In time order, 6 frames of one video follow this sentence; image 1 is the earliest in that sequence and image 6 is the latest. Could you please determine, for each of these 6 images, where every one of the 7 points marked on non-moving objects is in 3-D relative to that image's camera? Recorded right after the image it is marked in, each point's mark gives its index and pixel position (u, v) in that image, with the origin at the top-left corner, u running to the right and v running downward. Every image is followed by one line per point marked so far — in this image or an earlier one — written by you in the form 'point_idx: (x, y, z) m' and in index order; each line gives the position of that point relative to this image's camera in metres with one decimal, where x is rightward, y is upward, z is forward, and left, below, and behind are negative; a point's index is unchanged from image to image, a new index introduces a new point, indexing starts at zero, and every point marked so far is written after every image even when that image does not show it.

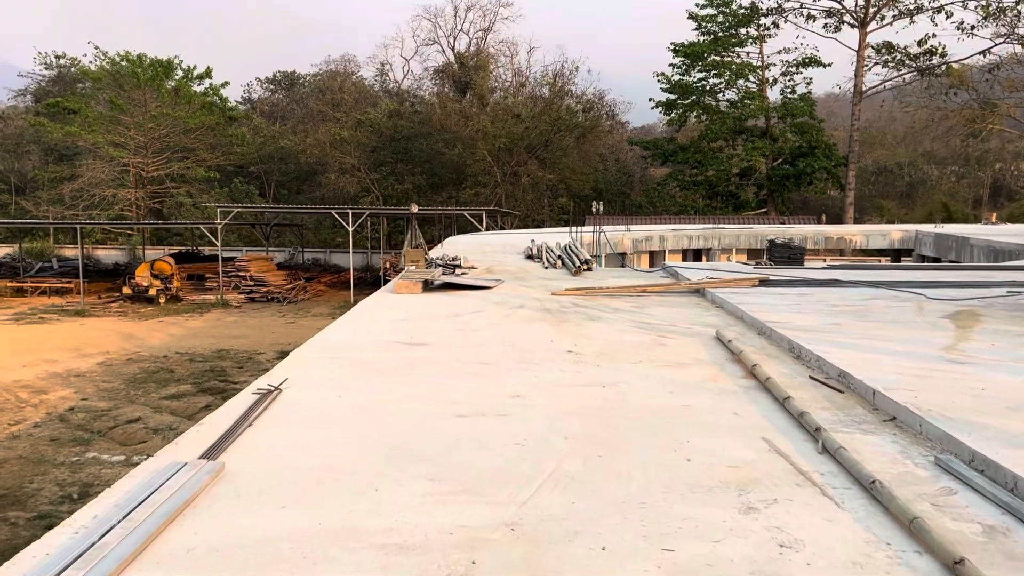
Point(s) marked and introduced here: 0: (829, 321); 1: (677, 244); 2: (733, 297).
0: (+1.9, -0.2, +5.2) m
1: (+2.9, +0.8, +16.0) m
2: (+1.6, -0.1, +6.4) m
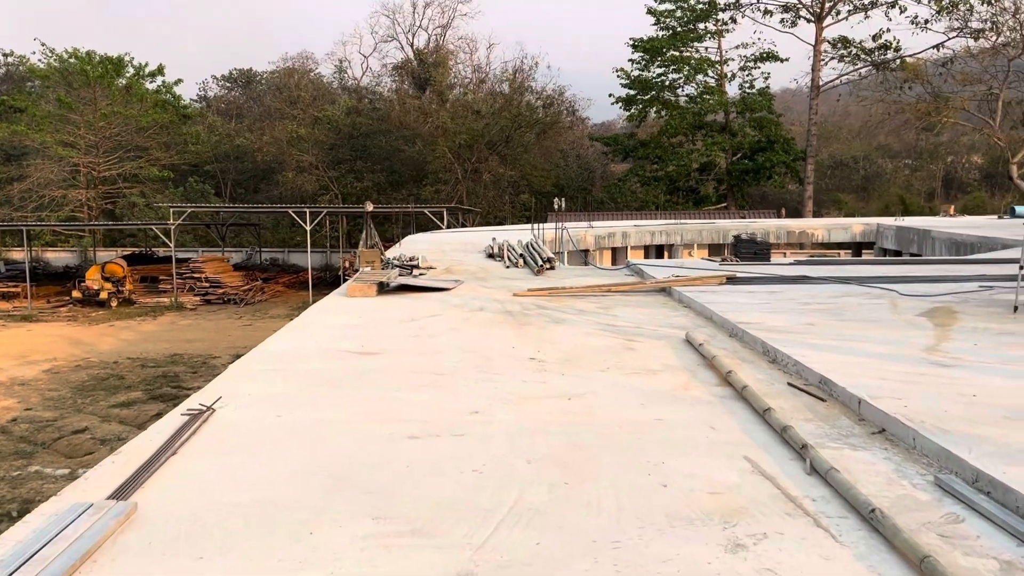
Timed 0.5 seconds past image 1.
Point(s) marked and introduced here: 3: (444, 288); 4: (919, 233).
0: (+1.6, -0.2, +5.0) m
1: (+2.3, +0.8, +15.8) m
2: (+1.3, -0.1, +6.2) m
3: (-0.5, 0.0, +7.1) m
4: (+6.2, +0.8, +13.6) m
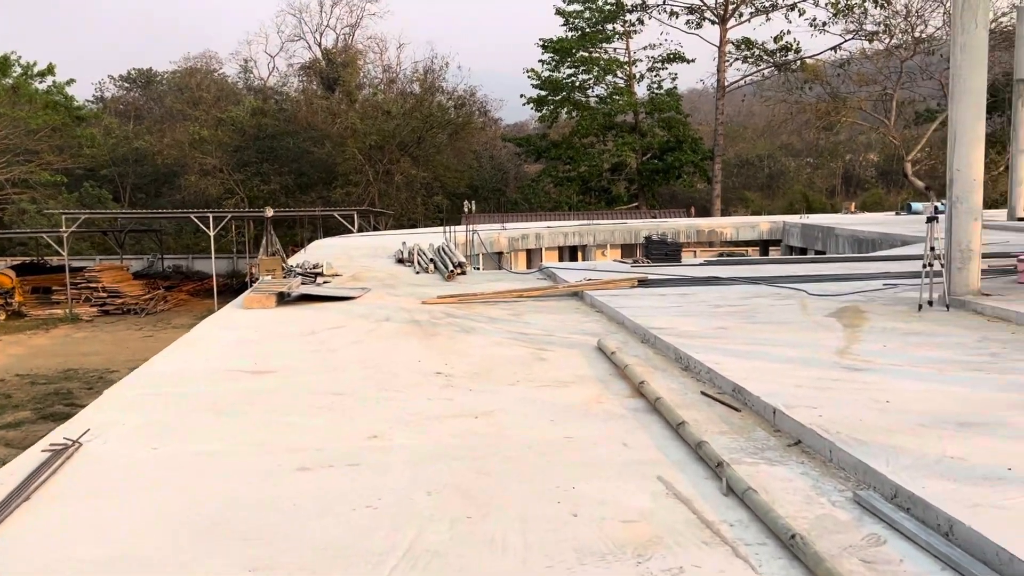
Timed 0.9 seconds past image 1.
0: (+1.1, -0.2, +4.9) m
1: (+0.7, +0.8, +15.7) m
2: (+0.7, -0.1, +6.0) m
3: (-1.2, -0.1, +6.8) m
4: (+4.8, +0.9, +13.9) m
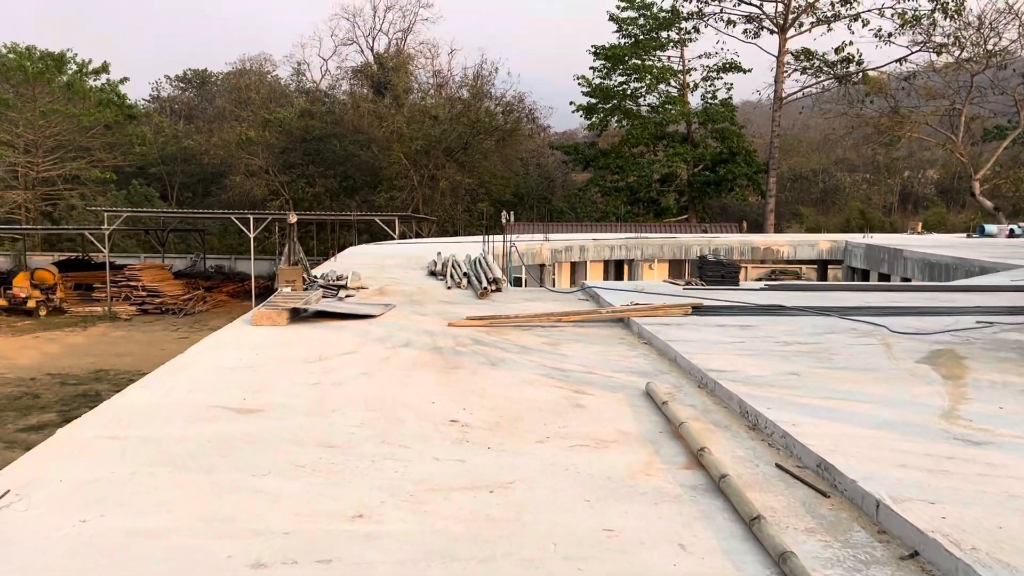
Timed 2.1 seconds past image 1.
0: (+1.3, -0.4, +4.2) m
1: (+1.4, +0.6, +15.0) m
2: (+0.9, -0.3, +5.3) m
3: (-1.0, -0.2, +6.2) m
4: (+5.5, +0.5, +13.0) m
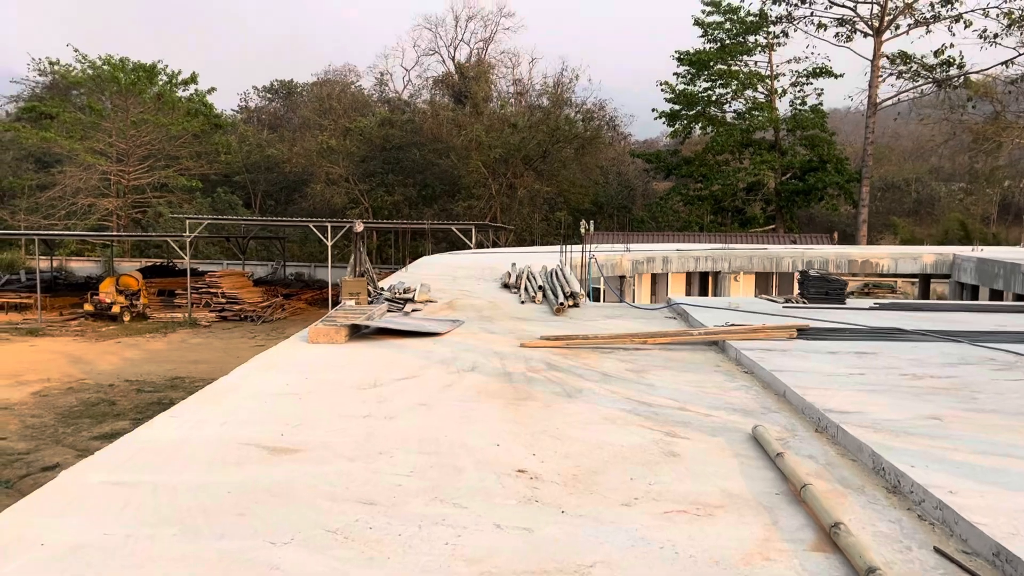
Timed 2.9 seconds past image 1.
0: (+1.6, -0.5, +3.5) m
1: (+2.7, +0.3, +14.2) m
2: (+1.3, -0.4, +4.6) m
3: (-0.5, -0.3, +5.7) m
4: (+6.5, +0.3, +11.9) m
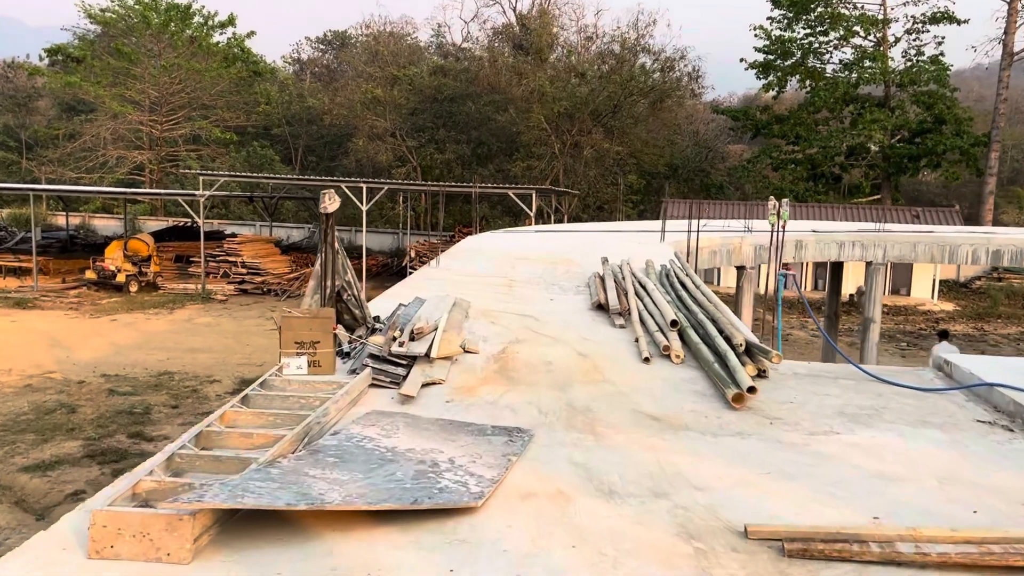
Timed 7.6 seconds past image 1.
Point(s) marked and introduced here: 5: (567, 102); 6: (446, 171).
0: (+1.8, -0.9, -0.2) m
1: (+3.6, +0.4, +10.4) m
2: (+1.6, -0.7, +1.0) m
3: (-0.1, -0.5, +2.1) m
4: (+7.3, +0.1, +7.9) m
5: (+1.1, +3.8, +17.9) m
6: (-1.5, +2.5, +19.3) m
